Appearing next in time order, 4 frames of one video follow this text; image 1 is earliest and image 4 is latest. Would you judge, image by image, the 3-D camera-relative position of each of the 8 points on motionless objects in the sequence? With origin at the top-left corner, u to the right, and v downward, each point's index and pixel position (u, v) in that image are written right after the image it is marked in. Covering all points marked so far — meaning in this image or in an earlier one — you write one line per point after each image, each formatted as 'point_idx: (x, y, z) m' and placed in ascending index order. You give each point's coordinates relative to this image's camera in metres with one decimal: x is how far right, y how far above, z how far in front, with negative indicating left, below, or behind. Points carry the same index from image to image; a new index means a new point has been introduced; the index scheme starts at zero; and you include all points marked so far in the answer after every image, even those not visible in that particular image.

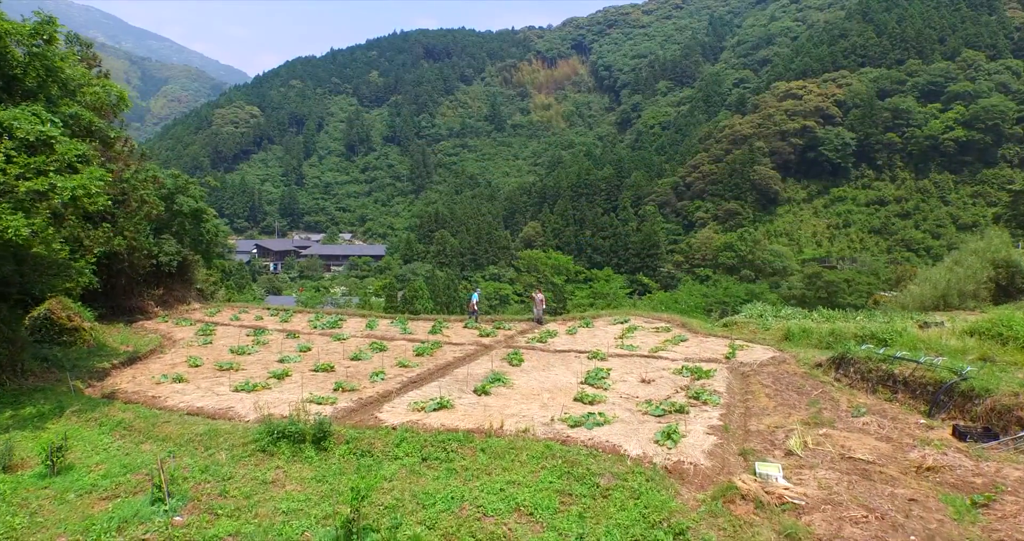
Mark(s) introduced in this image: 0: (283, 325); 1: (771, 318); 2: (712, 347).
0: (-4.8, -1.1, +14.6) m
1: (+5.1, -0.9, +13.7) m
2: (+3.4, -1.3, +11.8) m
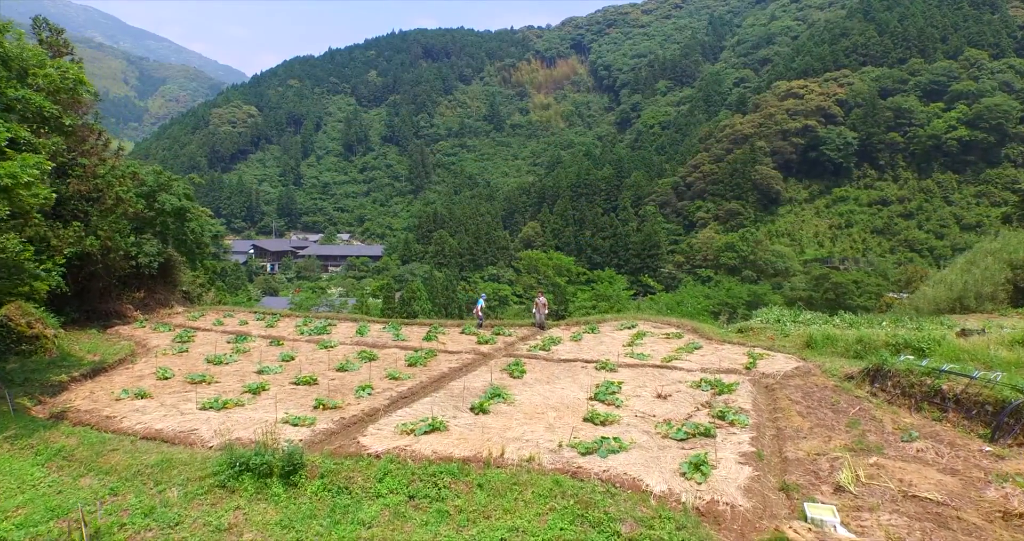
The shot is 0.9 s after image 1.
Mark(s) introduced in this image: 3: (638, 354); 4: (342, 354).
0: (-4.8, -1.2, +13.7) m
1: (+5.1, -1.0, +12.9) m
2: (+3.4, -1.3, +10.9) m
3: (+2.0, -1.3, +11.1) m
4: (-2.7, -1.3, +11.0) m
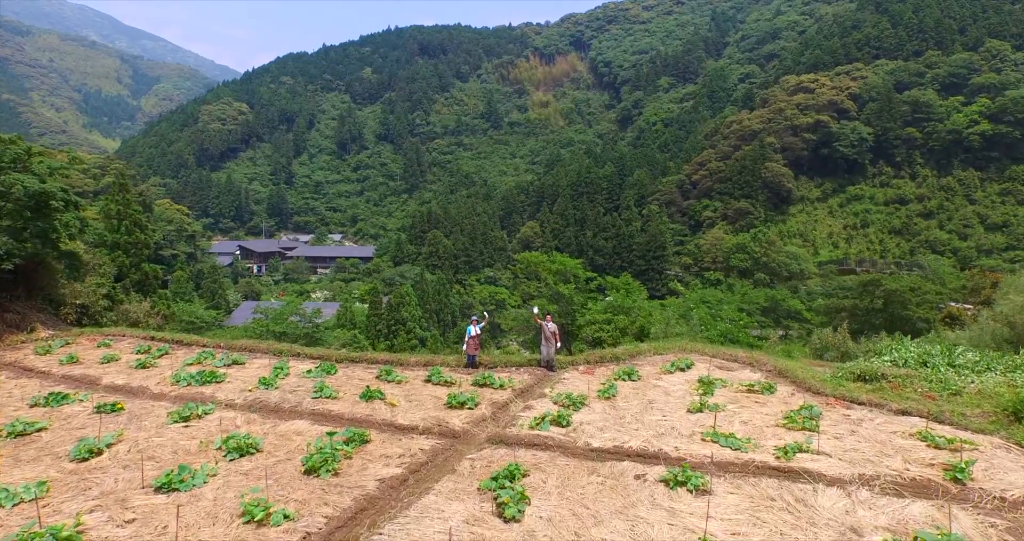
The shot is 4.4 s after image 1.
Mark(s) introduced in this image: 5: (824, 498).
0: (-4.8, -1.3, +8.9) m
1: (+5.0, -1.1, +8.1) m
2: (+3.3, -1.5, +6.1) m
3: (+1.9, -1.5, +6.3) m
4: (-2.8, -1.5, +6.2) m
5: (+2.1, -1.5, +4.8) m
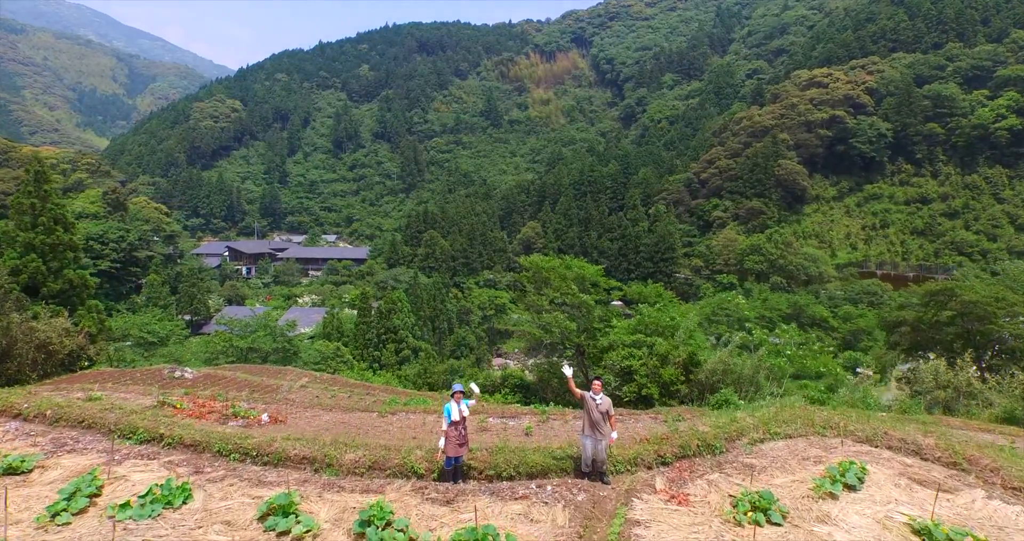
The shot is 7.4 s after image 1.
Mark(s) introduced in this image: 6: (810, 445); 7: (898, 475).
0: (-4.7, -1.5, +4.4) m
1: (+5.1, -1.4, +3.5) m
2: (+3.4, -1.7, +1.6) m
3: (+2.0, -1.7, +1.7) m
4: (-2.6, -1.7, +1.7) m
5: (+2.2, -1.8, +0.3) m
6: (+2.6, -1.5, +6.3) m
7: (+2.9, -1.5, +5.4) m
